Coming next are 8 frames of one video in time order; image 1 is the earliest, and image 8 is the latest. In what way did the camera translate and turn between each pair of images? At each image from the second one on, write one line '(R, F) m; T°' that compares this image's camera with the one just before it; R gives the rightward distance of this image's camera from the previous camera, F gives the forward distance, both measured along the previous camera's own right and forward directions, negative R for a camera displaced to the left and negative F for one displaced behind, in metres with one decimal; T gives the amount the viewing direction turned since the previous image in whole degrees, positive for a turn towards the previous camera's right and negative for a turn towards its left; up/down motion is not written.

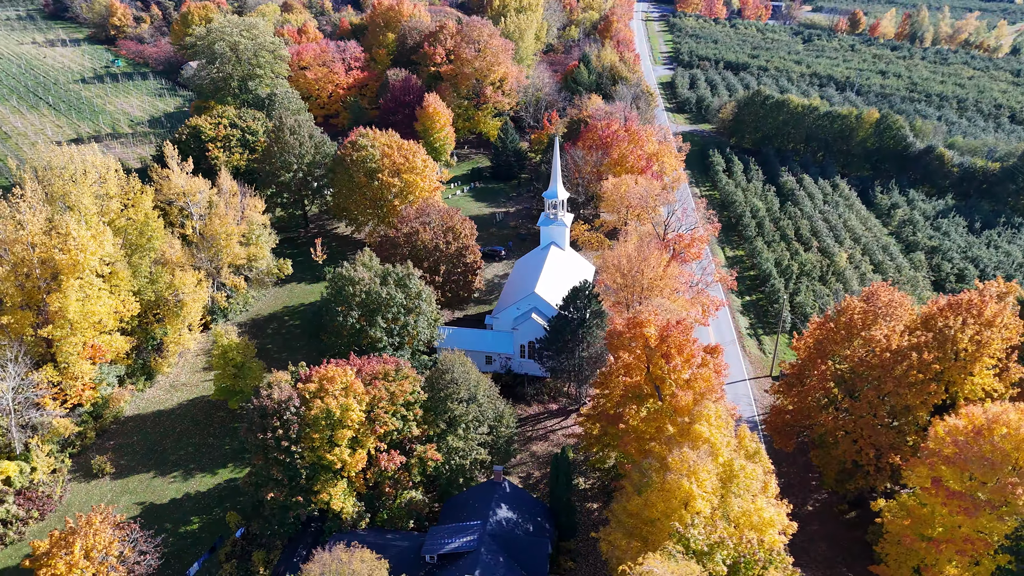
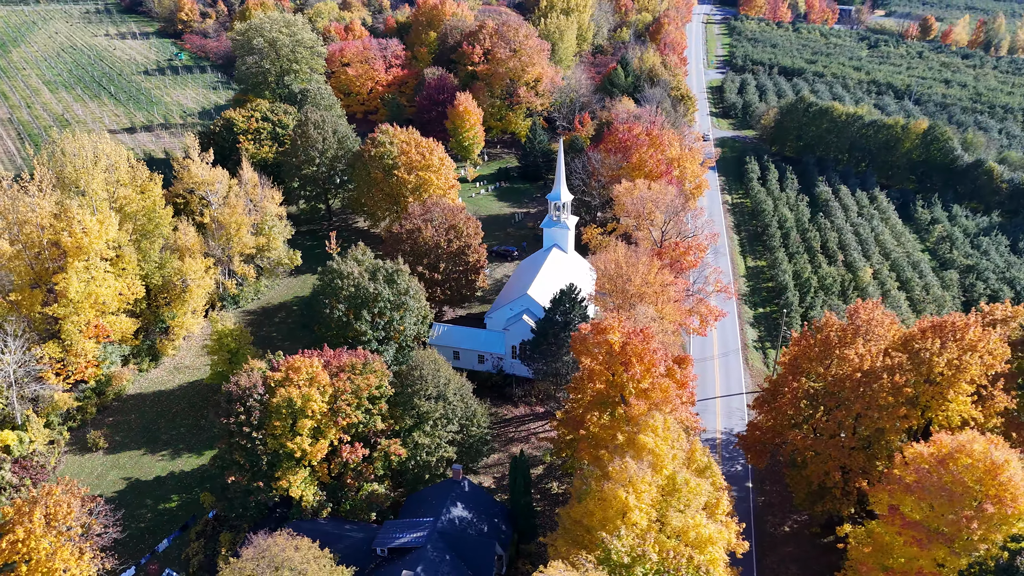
(+4.0, +0.2) m; -5°
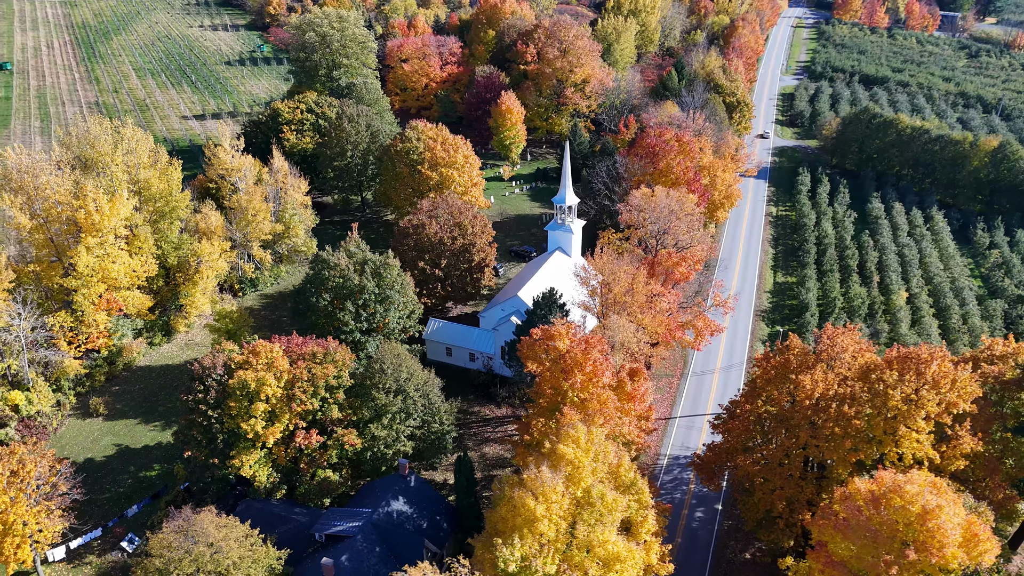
(+5.6, +0.4) m; -7°
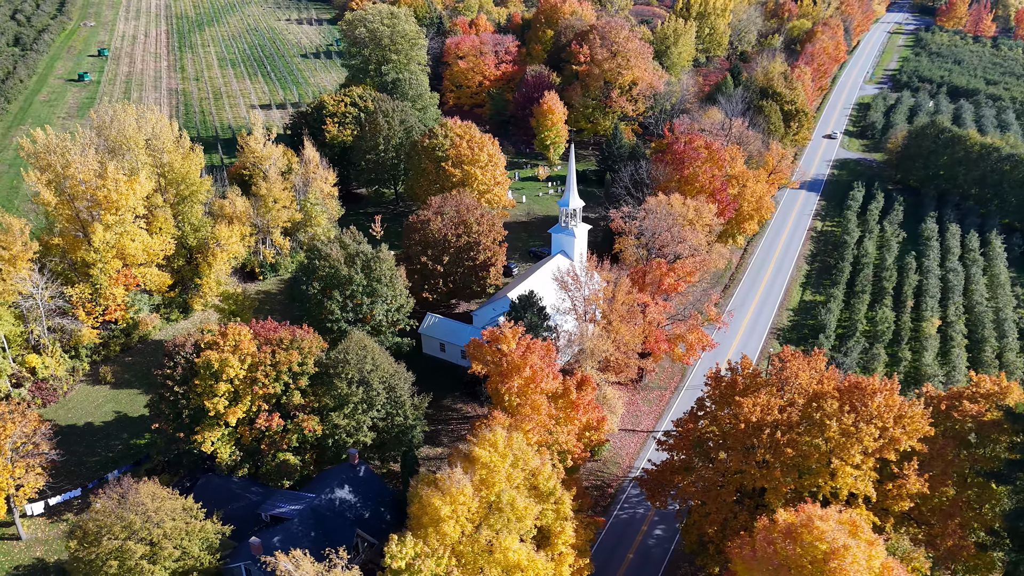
(+5.6, +0.4) m; -7°
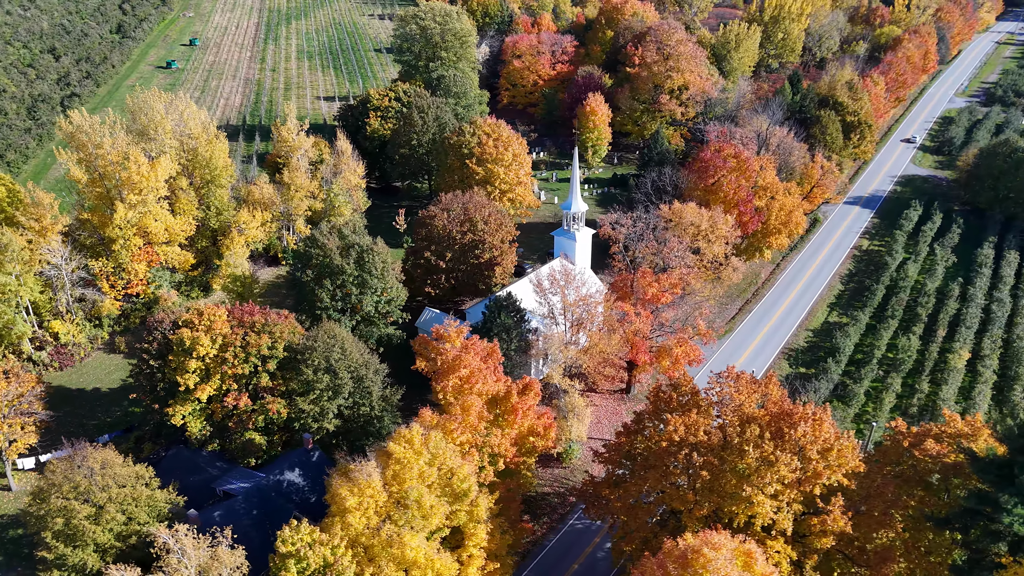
(+5.7, +0.4) m; -7°
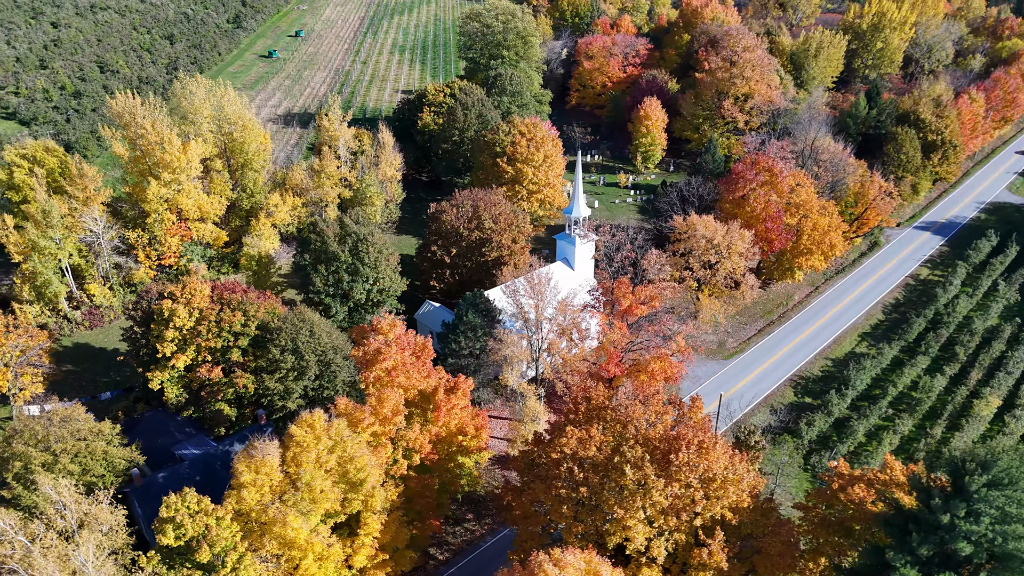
(+7.1, +0.6) m; -8°
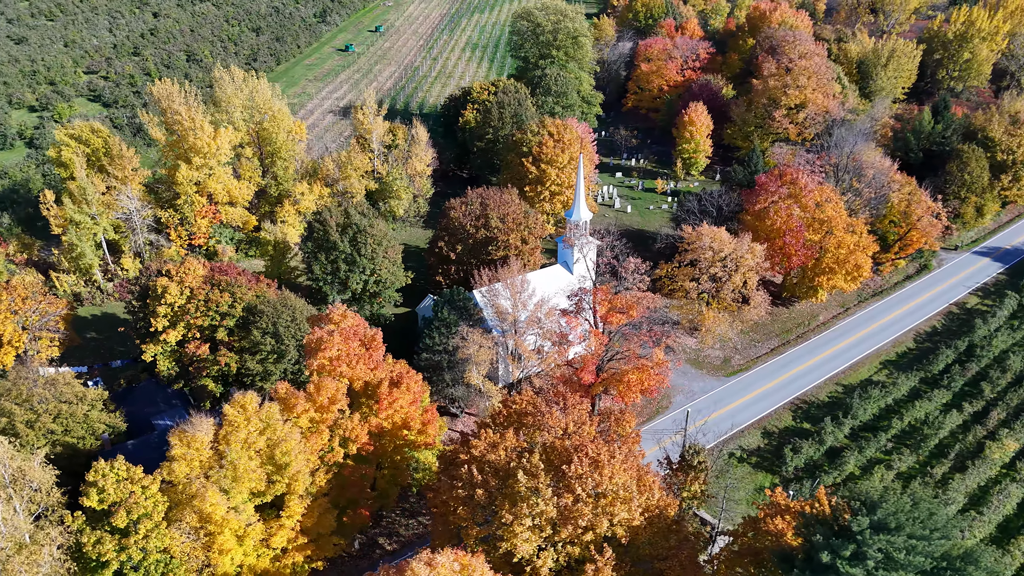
(+5.7, +0.5) m; -7°
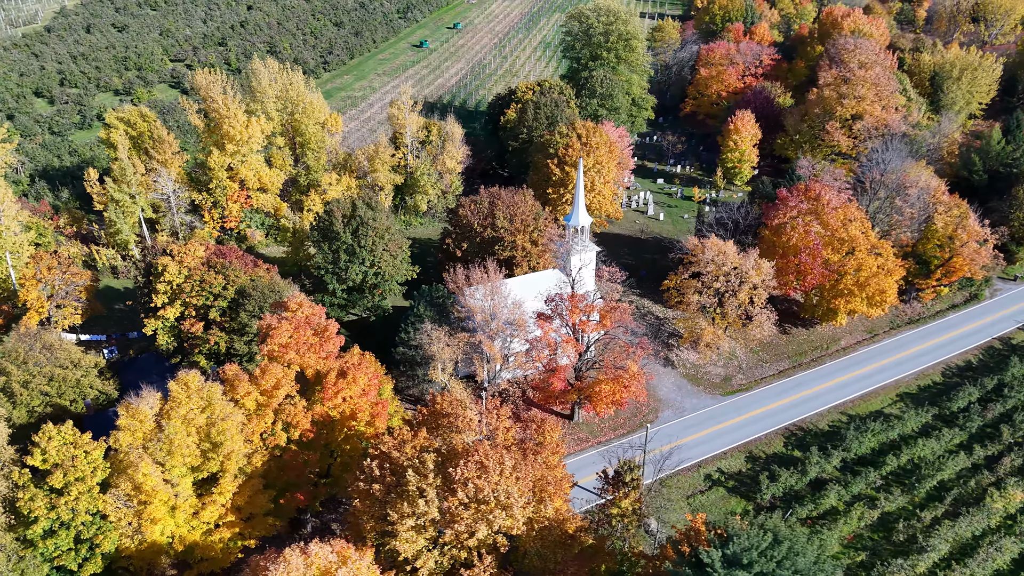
(+5.8, +0.5) m; -7°
